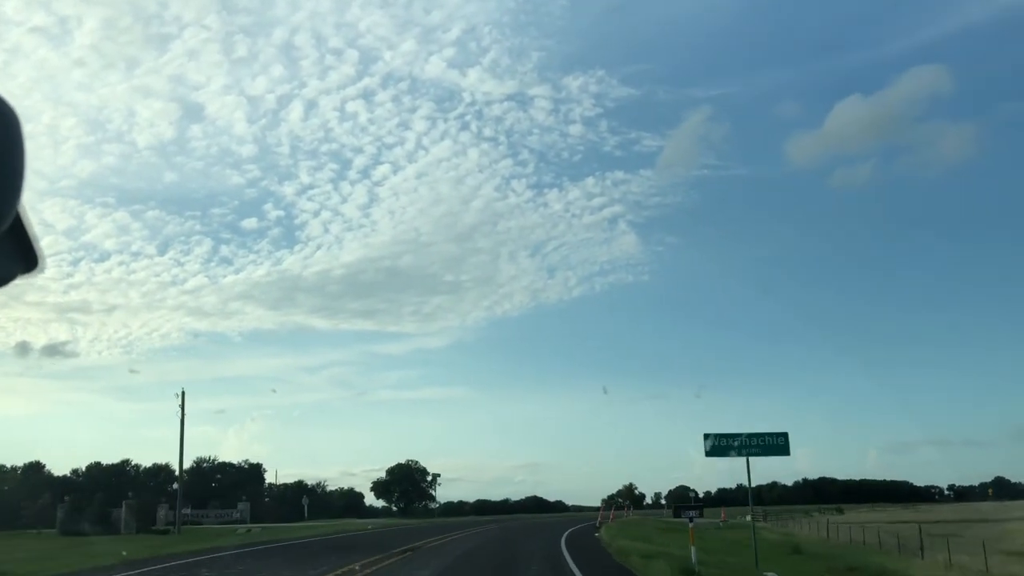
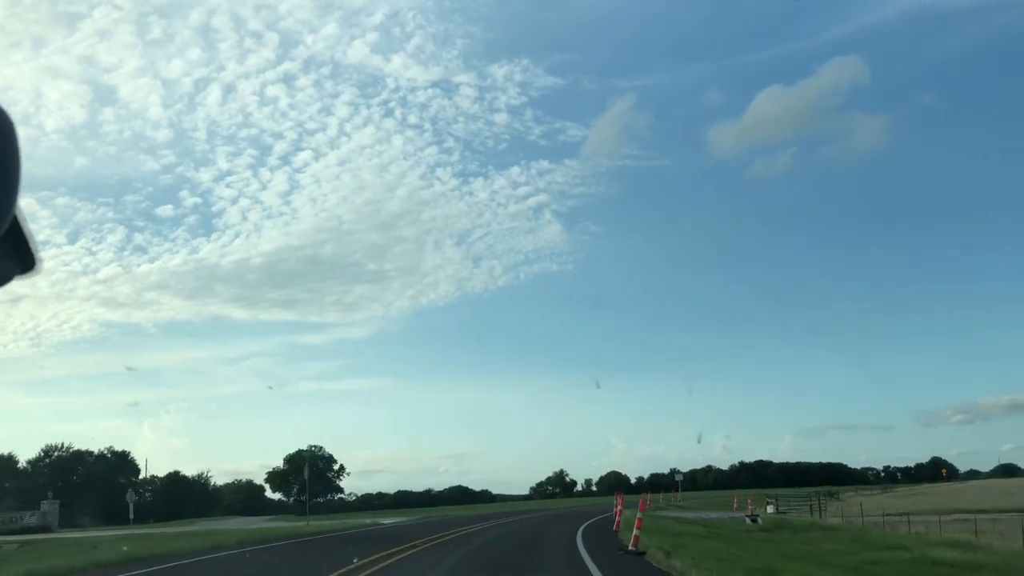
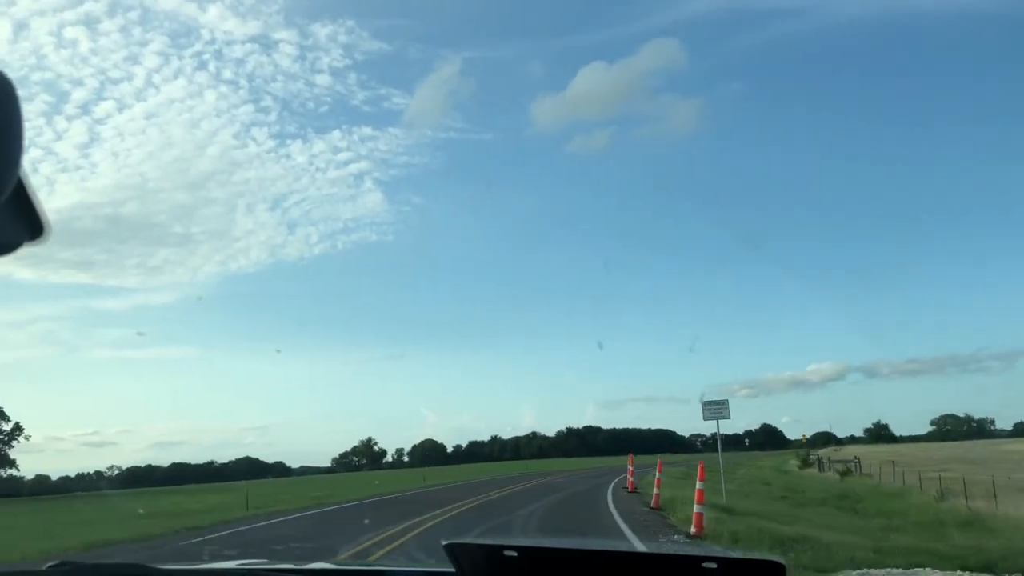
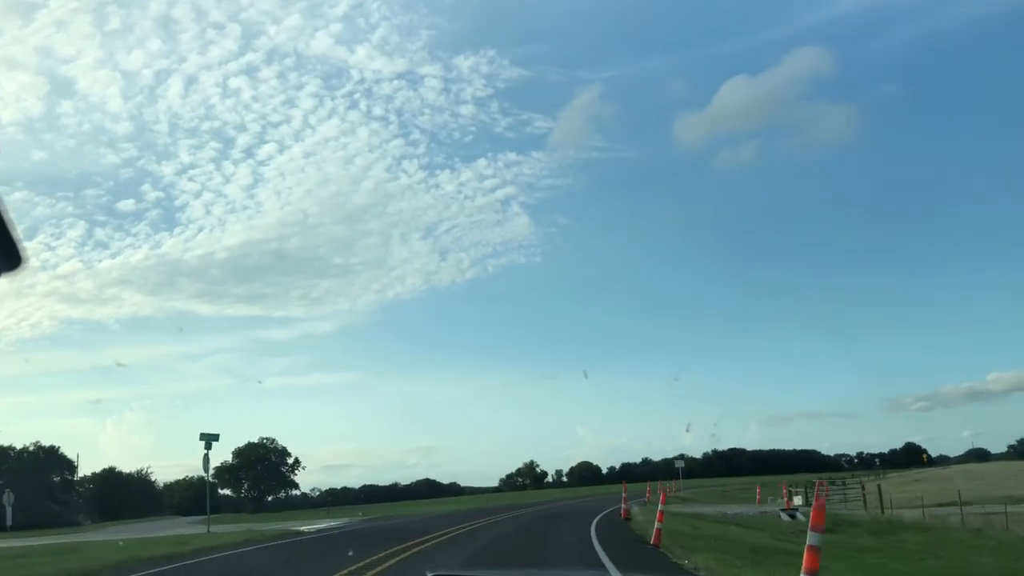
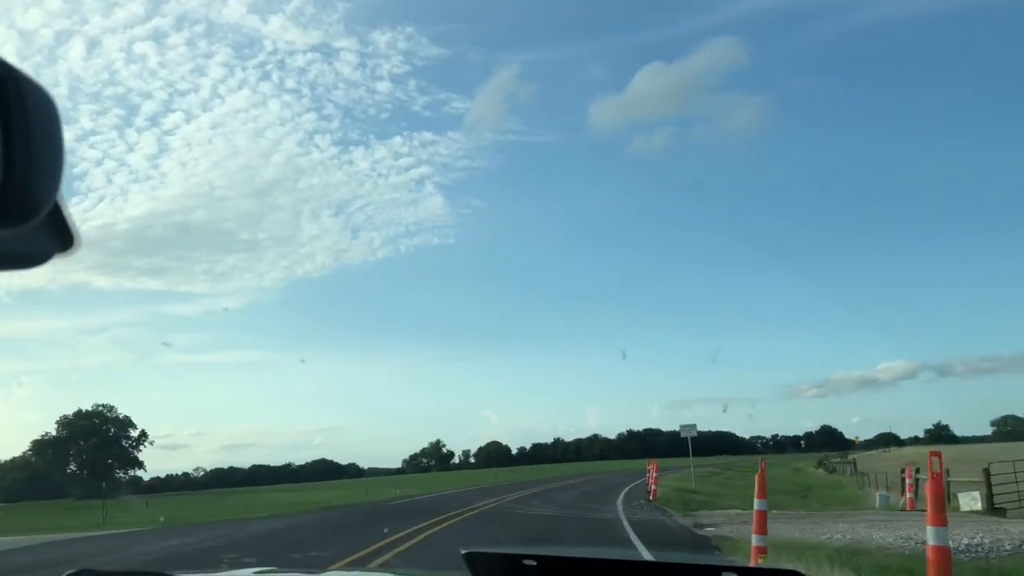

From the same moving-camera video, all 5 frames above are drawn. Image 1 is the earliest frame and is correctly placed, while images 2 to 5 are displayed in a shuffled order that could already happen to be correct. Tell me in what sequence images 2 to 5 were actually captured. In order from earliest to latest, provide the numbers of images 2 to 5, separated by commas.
2, 4, 5, 3
